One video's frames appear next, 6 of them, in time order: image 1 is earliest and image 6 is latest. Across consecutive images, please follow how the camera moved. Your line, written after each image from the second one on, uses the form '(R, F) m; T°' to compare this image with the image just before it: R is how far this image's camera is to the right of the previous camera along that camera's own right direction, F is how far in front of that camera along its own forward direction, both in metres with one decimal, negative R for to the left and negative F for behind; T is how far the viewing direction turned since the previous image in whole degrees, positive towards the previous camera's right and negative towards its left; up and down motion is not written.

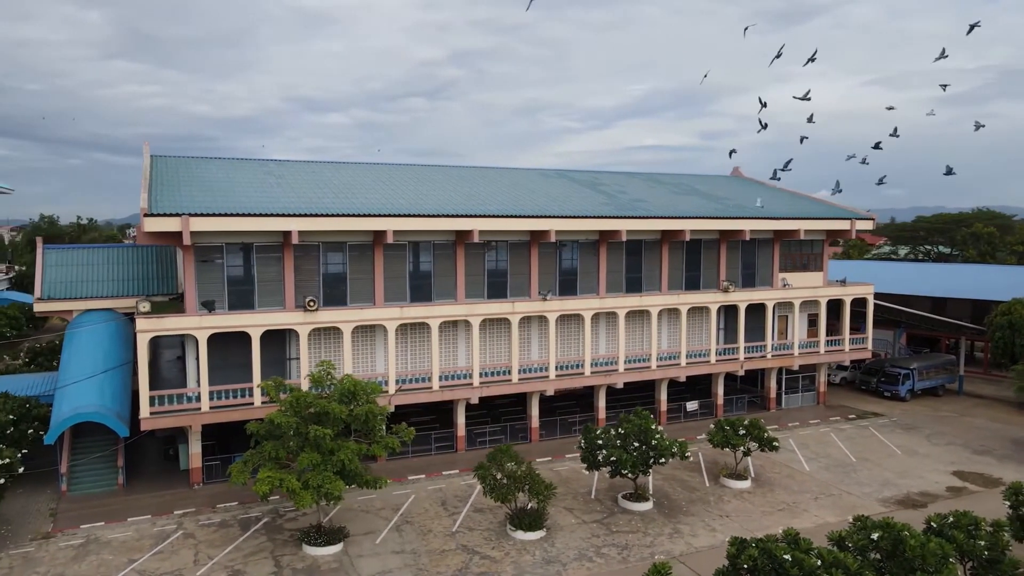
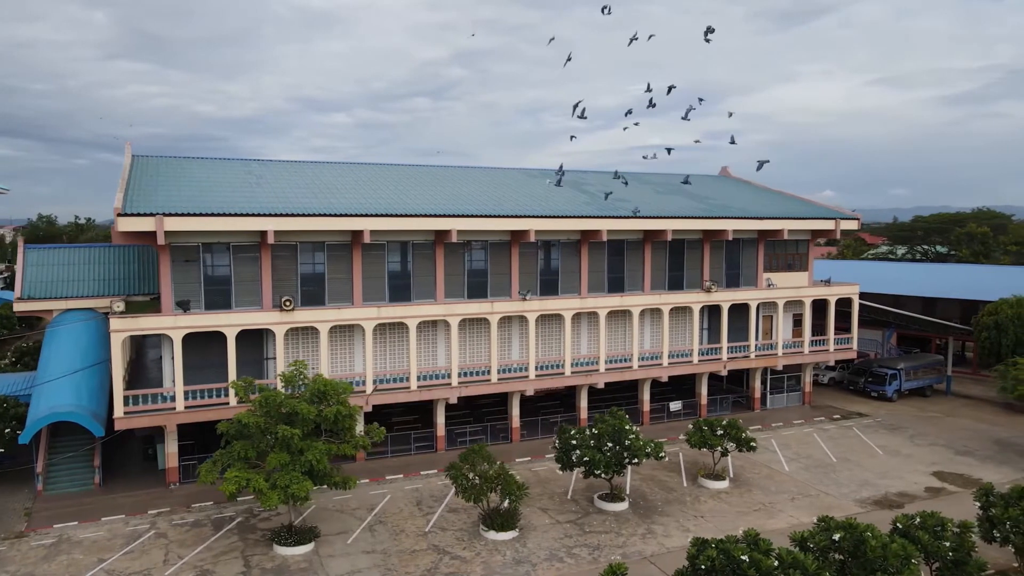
(+0.9, 0.0) m; 0°
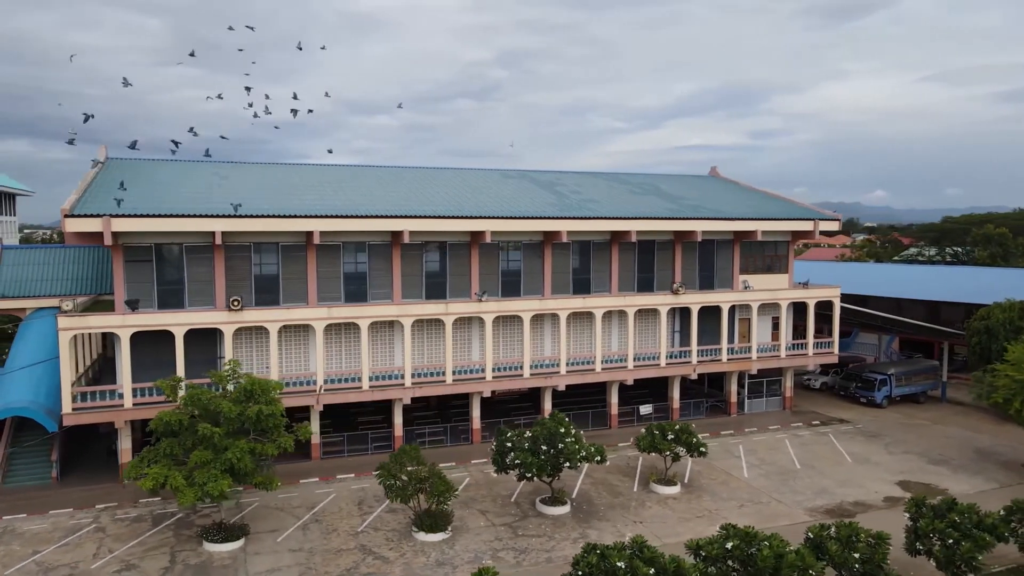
(+3.1, +0.2) m; -3°
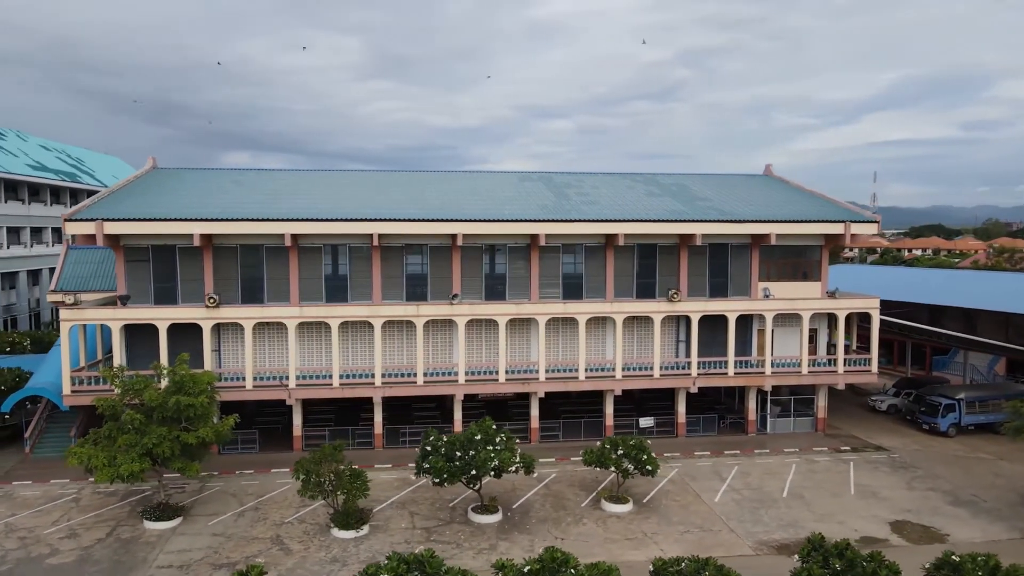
(+7.1, +1.2) m; -13°
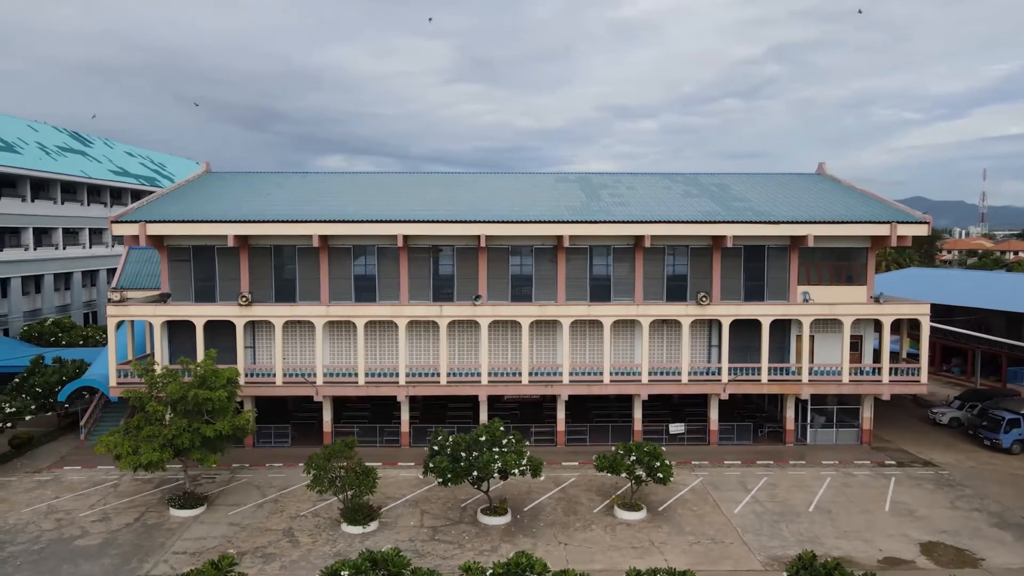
(+2.2, +0.2) m; -6°
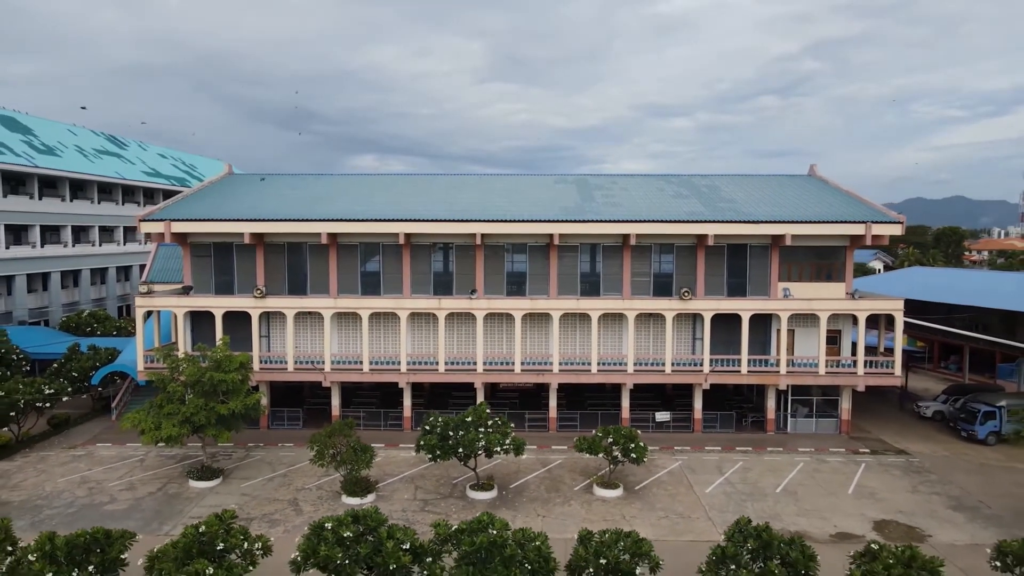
(+1.4, -1.9) m; -2°
